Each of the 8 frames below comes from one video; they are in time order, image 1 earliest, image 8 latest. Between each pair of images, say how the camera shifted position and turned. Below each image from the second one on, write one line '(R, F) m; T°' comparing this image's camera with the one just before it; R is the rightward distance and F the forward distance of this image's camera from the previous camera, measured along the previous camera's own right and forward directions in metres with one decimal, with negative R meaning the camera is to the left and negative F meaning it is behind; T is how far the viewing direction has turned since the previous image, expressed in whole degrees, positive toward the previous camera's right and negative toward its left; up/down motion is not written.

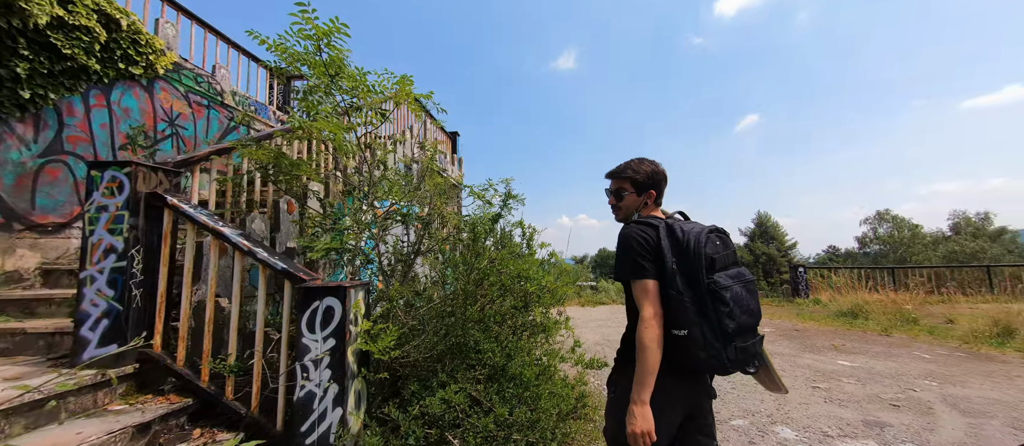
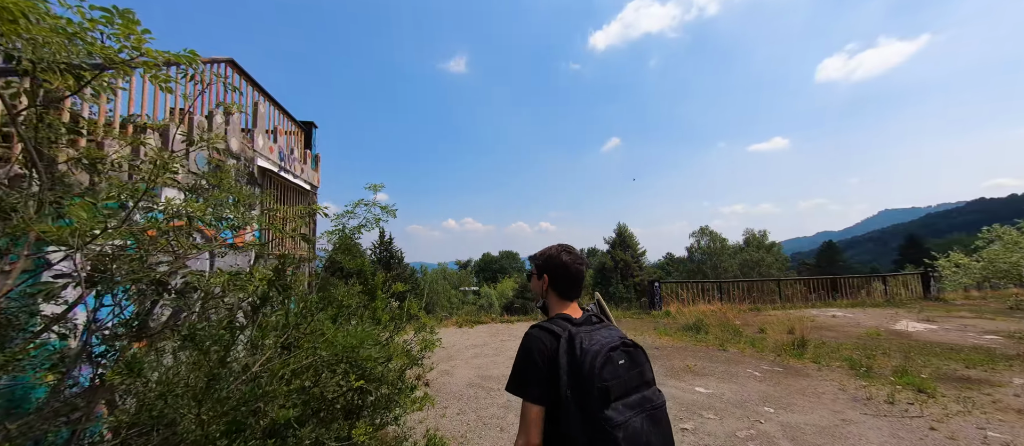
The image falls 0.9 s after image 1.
(+0.2, +0.7) m; +18°
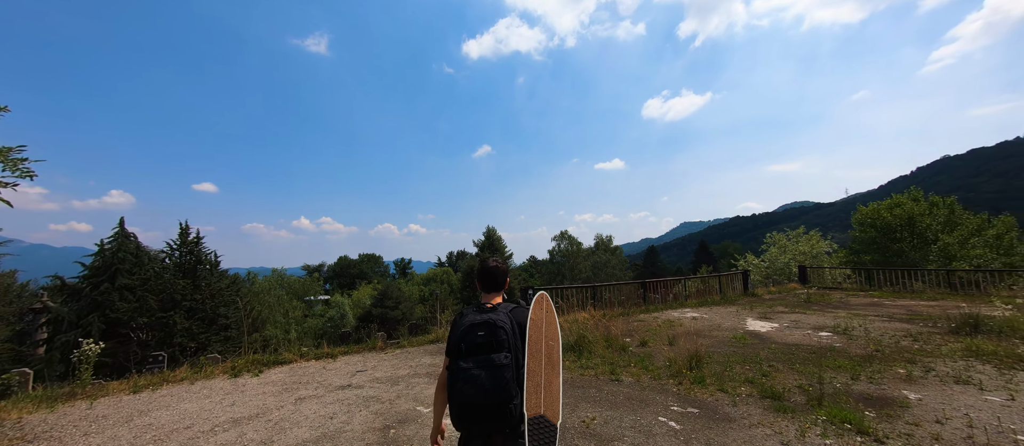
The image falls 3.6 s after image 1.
(+0.6, +2.3) m; +20°
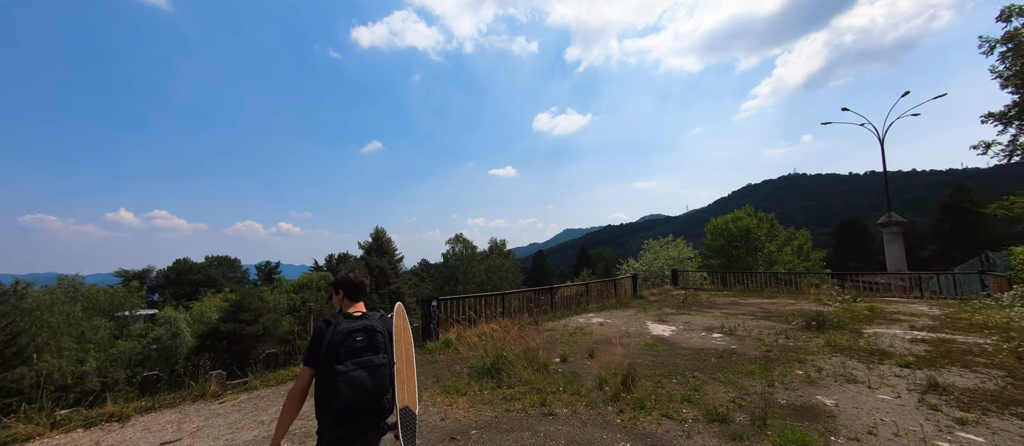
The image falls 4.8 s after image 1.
(-0.2, +1.2) m; +16°
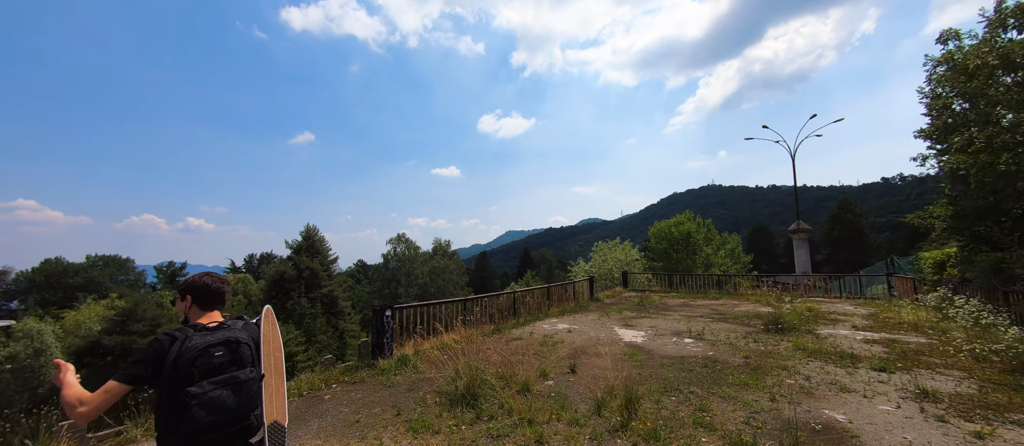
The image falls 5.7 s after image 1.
(-0.5, +0.9) m; +9°
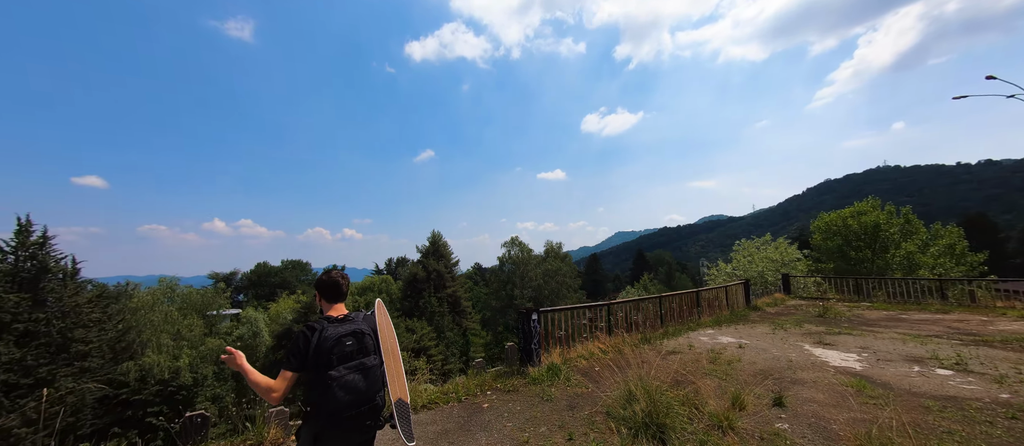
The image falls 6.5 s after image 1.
(-0.8, +0.8) m; -17°
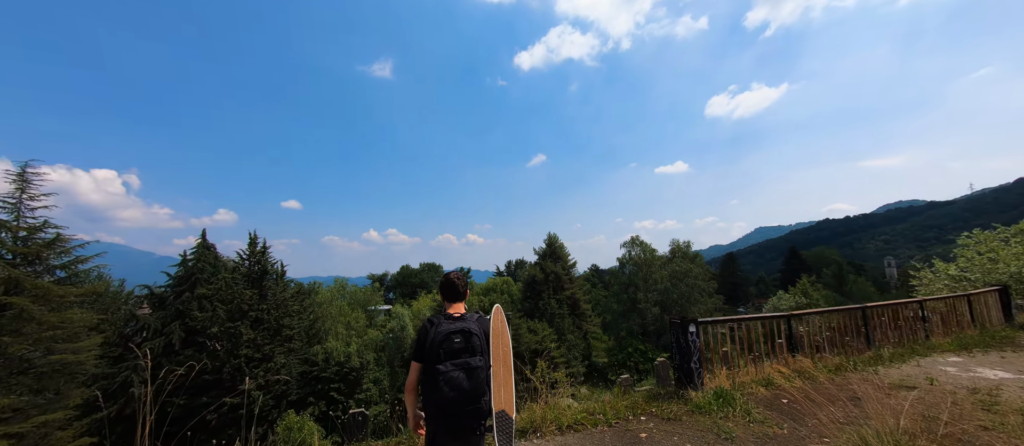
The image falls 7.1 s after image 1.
(-0.5, +0.7) m; -17°
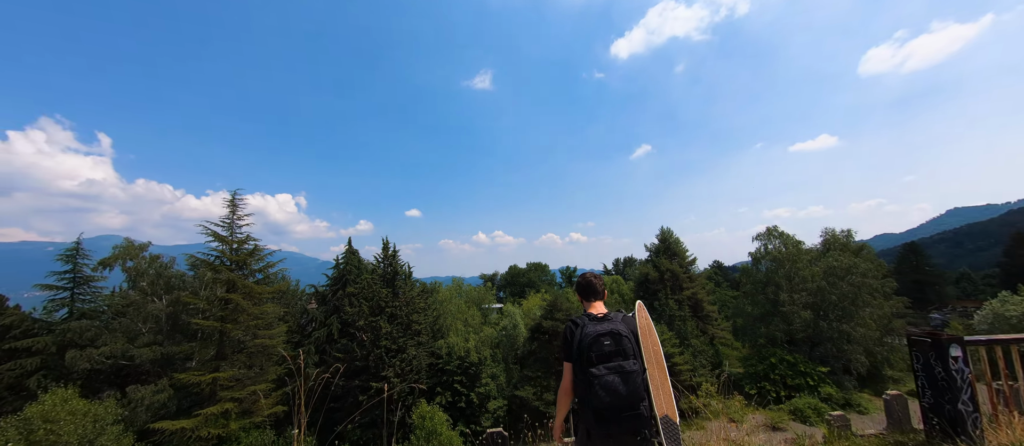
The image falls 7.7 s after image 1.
(-0.6, +0.8) m; -16°
